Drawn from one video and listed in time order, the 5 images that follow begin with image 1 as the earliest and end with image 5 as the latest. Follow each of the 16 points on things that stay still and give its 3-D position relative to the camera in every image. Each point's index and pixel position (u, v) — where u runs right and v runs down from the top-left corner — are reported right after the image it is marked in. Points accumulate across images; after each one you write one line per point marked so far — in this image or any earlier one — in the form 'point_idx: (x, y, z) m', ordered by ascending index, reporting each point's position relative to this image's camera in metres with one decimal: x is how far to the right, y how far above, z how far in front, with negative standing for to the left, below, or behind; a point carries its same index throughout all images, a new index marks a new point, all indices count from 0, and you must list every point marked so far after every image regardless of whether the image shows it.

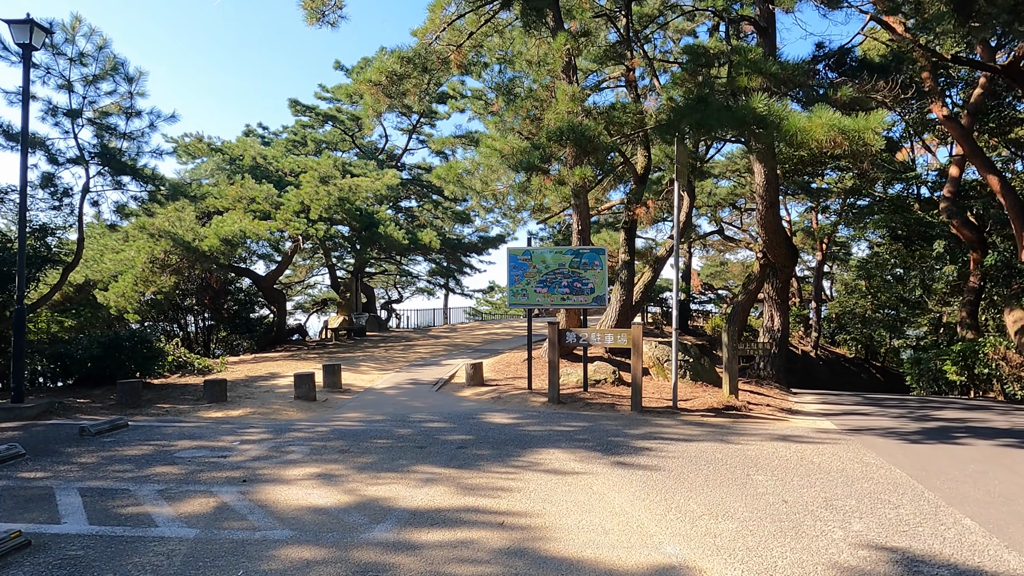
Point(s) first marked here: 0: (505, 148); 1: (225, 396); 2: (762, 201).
0: (-0.1, +2.3, +10.0) m
1: (-4.7, -1.8, +9.8) m
2: (+4.5, +1.6, +11.0) m
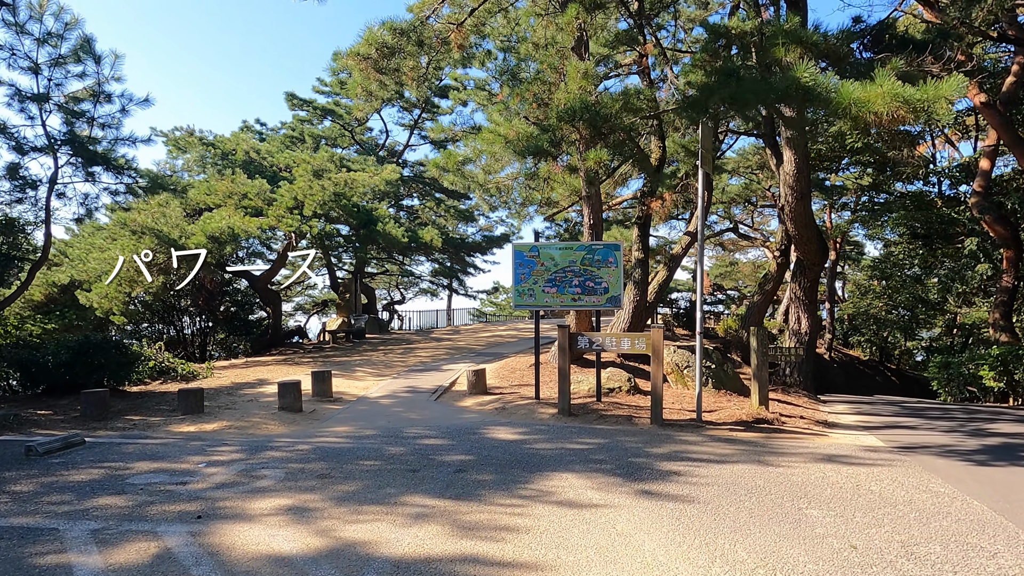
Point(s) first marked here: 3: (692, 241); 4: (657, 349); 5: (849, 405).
0: (0.0, +2.3, +9.1) m
1: (-4.6, -1.8, +8.9) m
2: (+4.6, +1.6, +10.0) m
3: (+4.2, +1.1, +14.2) m
4: (+2.0, -0.8, +8.2) m
5: (+6.3, -2.2, +11.4) m
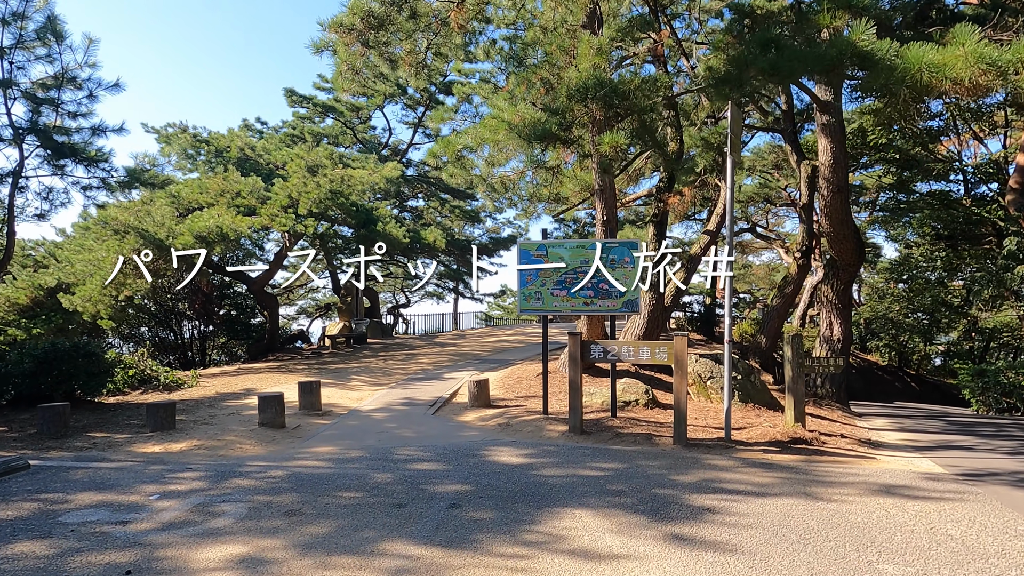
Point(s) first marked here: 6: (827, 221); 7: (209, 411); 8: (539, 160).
0: (0.0, +2.3, +8.2) m
1: (-4.5, -1.8, +8.1) m
2: (+4.7, +1.5, +9.1) m
3: (+4.3, +1.0, +13.2) m
4: (+2.0, -0.9, +7.3) m
5: (+6.4, -2.2, +10.4) m
6: (+4.9, +1.0, +9.4) m
7: (-4.7, -1.9, +9.4) m
8: (+0.4, +2.0, +9.4) m
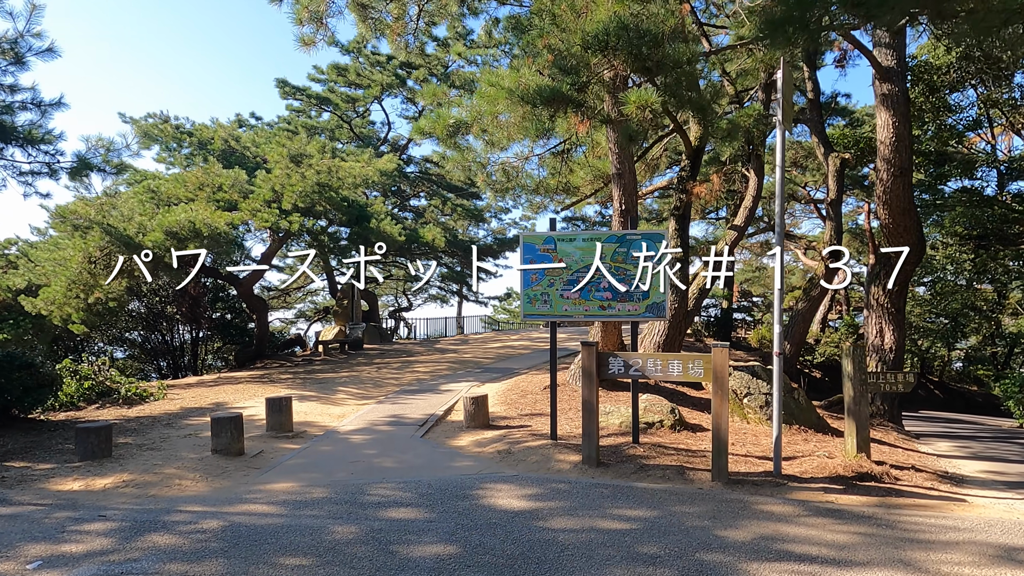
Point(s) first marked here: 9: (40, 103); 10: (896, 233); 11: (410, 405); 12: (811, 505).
0: (+0.1, +2.3, +6.8) m
1: (-4.5, -1.8, +6.8) m
2: (+4.7, +1.5, +7.7) m
3: (+4.4, +1.0, +11.9) m
4: (+2.0, -0.9, +5.9) m
5: (+6.4, -2.3, +8.9) m
6: (+4.9, +1.0, +8.0) m
7: (-4.6, -1.9, +8.1) m
8: (+0.4, +2.0, +8.0) m
9: (-6.3, +2.5, +8.1) m
10: (+5.2, +0.8, +8.2) m
11: (-1.7, -1.9, +9.9) m
12: (+2.6, -1.9, +5.3) m
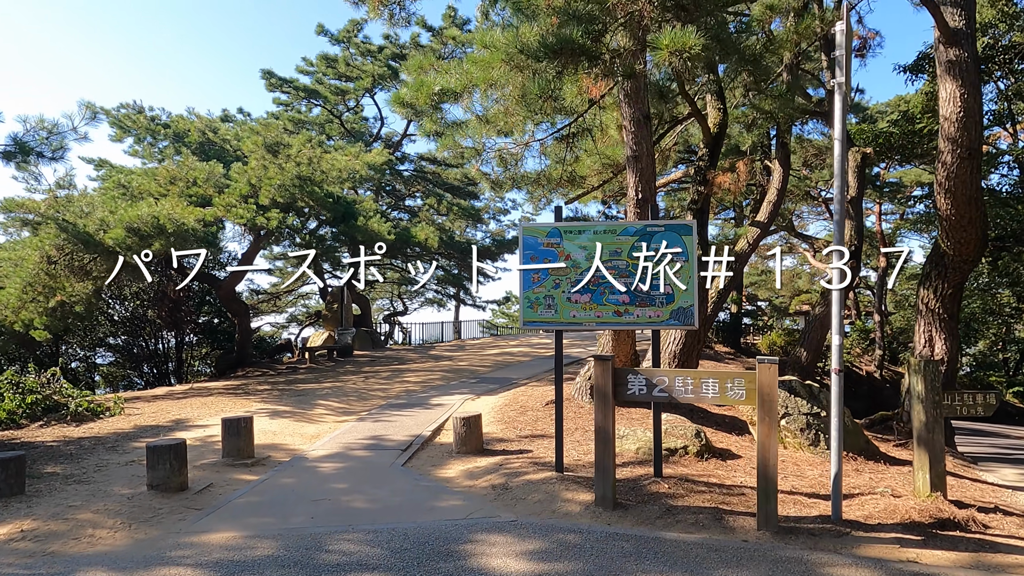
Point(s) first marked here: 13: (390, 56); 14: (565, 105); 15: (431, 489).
0: (0.0, +2.3, +5.7) m
1: (-4.5, -1.8, +5.6) m
2: (+4.7, +1.5, +6.5) m
3: (+4.4, +0.9, +10.7) m
4: (+2.0, -0.9, +4.7) m
5: (+6.4, -2.3, +7.8) m
6: (+4.9, +1.0, +6.8) m
7: (-4.7, -1.9, +6.9) m
8: (+0.4, +2.0, +6.9) m
9: (-6.4, +2.5, +7.0) m
10: (+5.1, +0.7, +7.0) m
11: (-1.7, -1.9, +8.7) m
12: (+2.6, -1.9, +4.2) m
13: (-4.0, +7.6, +19.8) m
14: (+0.6, +2.2, +7.4) m
15: (-0.8, -1.9, +5.8) m
